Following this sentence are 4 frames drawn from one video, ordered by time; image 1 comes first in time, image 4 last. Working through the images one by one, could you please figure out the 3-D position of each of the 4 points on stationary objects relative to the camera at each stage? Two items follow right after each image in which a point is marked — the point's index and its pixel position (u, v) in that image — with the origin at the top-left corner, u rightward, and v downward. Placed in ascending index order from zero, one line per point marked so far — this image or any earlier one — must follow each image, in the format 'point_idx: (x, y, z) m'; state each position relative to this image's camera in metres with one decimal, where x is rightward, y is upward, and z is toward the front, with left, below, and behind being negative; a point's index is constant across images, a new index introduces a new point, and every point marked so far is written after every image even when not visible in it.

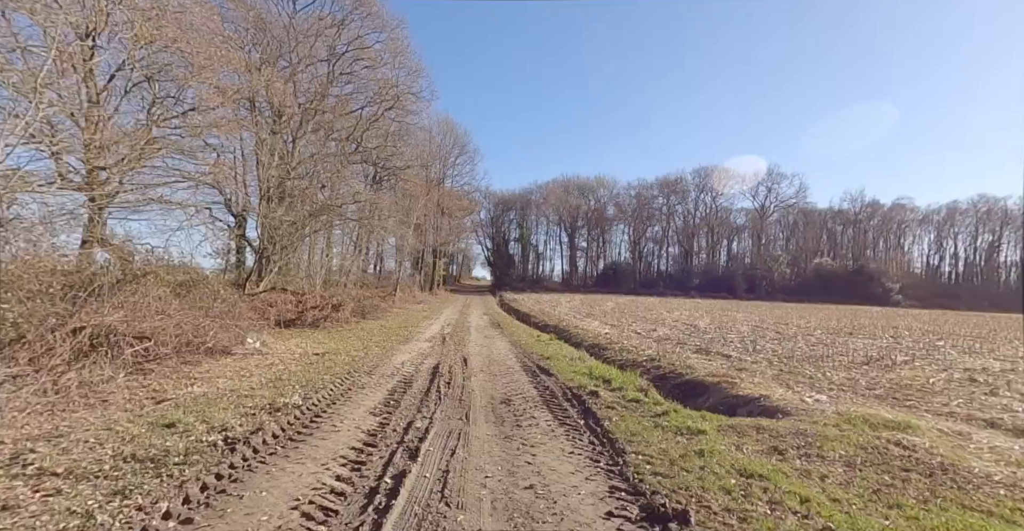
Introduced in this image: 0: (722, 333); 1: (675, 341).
0: (+7.9, -2.6, +17.9) m
1: (+5.1, -2.4, +15.0) m
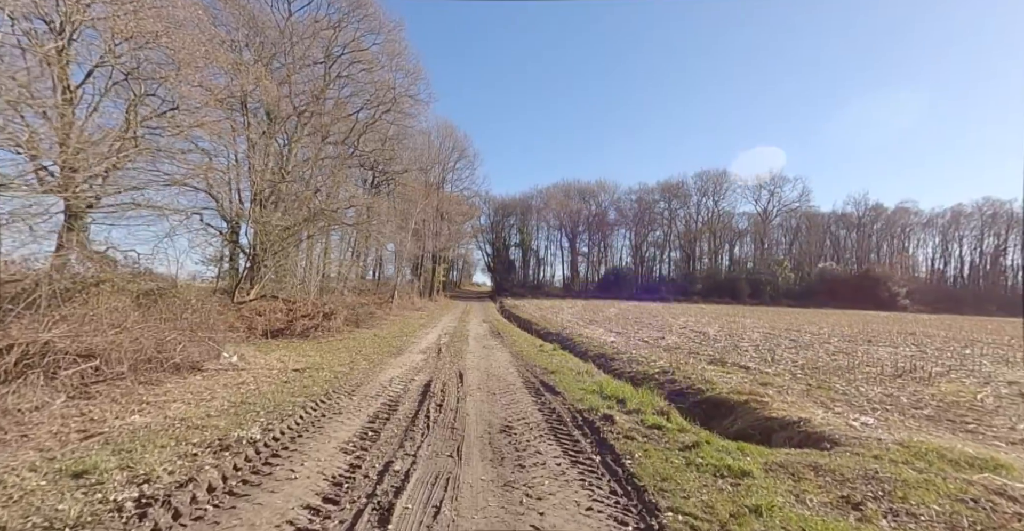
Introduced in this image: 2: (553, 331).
0: (+7.9, -2.7, +17.0) m
1: (+5.2, -2.5, +14.2) m
2: (+1.7, -2.7, +19.8) m
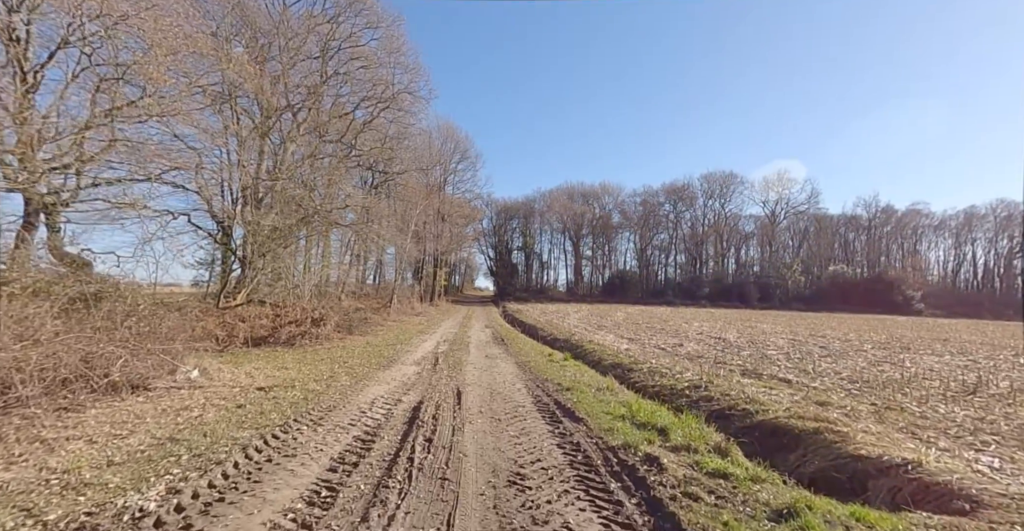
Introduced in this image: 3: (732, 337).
0: (+8.1, -2.7, +15.6) m
1: (+5.3, -2.5, +12.8) m
2: (+1.9, -2.8, +18.4) m
3: (+9.0, -2.9, +19.6) m
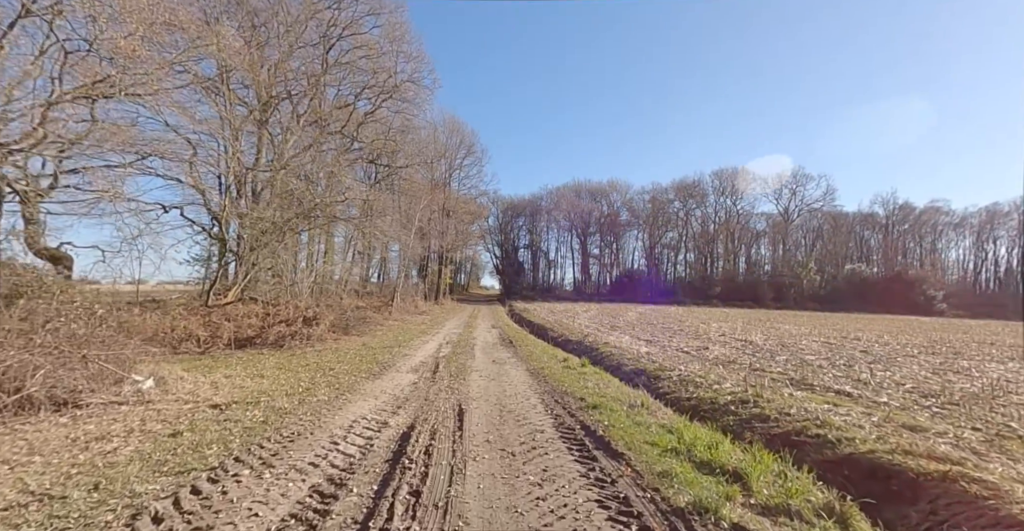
0: (+8.4, -2.6, +14.2) m
1: (+5.6, -2.4, +11.4) m
2: (+2.2, -2.7, +17.1) m
3: (+9.3, -2.8, +18.1) m
